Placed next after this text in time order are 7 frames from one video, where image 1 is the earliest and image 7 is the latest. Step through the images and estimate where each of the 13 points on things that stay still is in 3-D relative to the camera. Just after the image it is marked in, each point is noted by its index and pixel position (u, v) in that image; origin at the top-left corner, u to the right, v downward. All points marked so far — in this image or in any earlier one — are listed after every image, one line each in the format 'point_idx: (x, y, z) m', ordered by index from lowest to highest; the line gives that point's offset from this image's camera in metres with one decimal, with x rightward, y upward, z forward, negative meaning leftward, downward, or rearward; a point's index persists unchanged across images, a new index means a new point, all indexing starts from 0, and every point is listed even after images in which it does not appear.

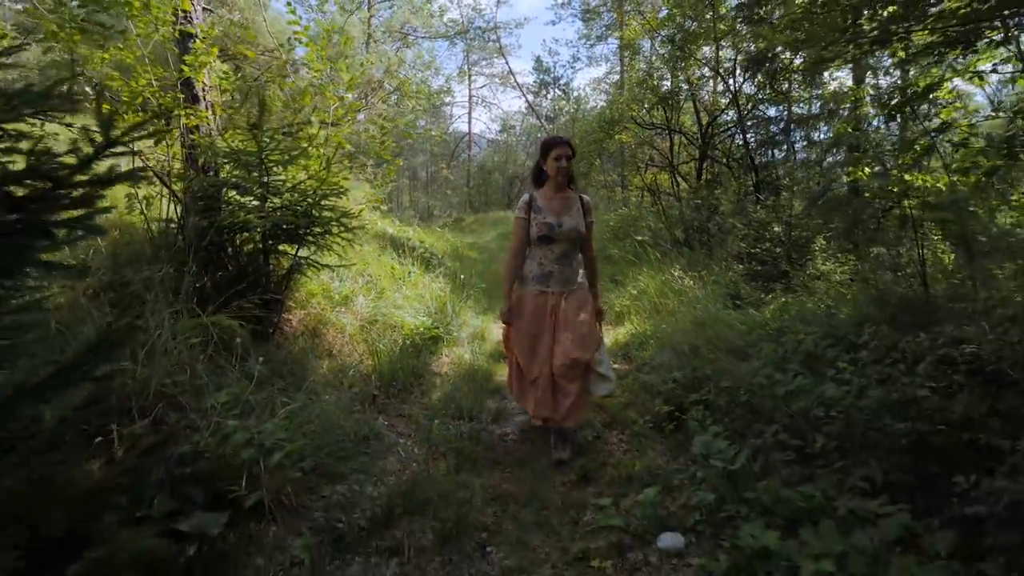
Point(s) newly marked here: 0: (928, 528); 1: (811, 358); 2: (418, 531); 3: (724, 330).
0: (+1.6, -0.9, +2.3) m
1: (+2.0, -0.4, +3.9) m
2: (-0.4, -1.1, +2.8) m
3: (+1.9, -0.4, +5.1) m
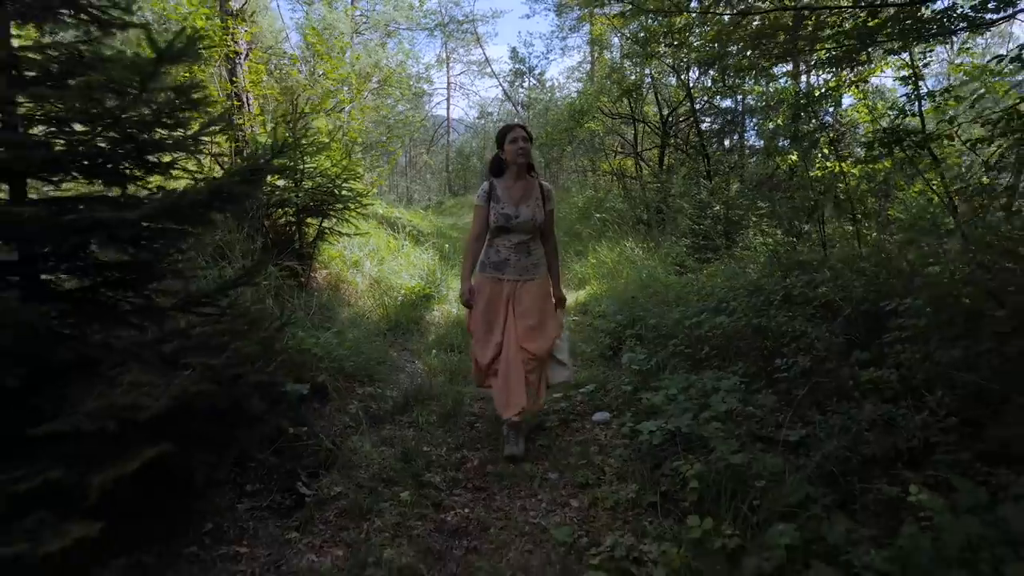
0: (+1.5, -0.6, +3.6) m
1: (+1.8, -0.1, +5.2) m
2: (-0.6, -0.8, +4.0) m
3: (+1.6, 0.0, +6.4) m
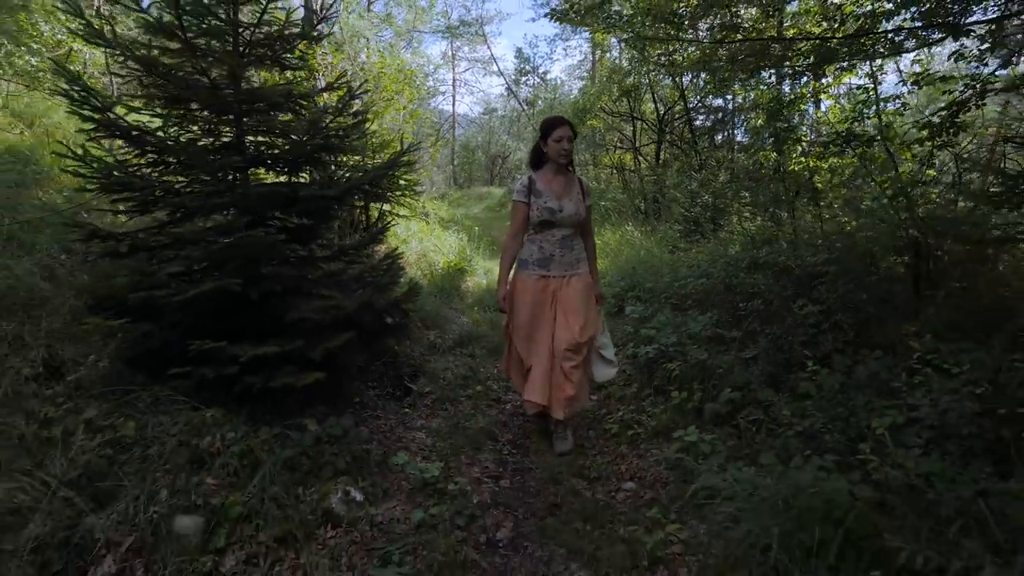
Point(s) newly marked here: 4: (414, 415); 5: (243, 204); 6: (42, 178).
0: (+1.8, -0.3, +5.0) m
1: (+2.1, +0.2, +6.5) m
2: (-0.3, -0.5, +5.3) m
3: (+1.9, +0.3, +7.8) m
4: (-0.7, -0.9, +4.0) m
5: (-1.5, +0.5, +3.2) m
6: (-3.6, +0.9, +4.5) m
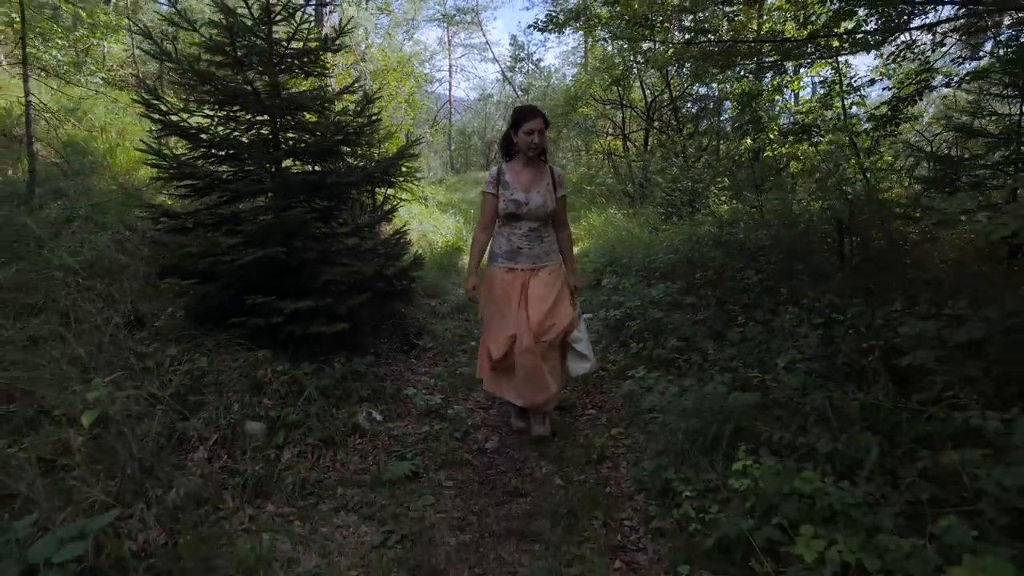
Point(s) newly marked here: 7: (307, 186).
0: (+1.7, 0.0, +5.8) m
1: (+2.0, +0.5, +7.3) m
2: (-0.4, -0.3, +6.2) m
3: (+1.8, +0.7, +8.6) m
4: (-0.8, -0.6, +4.8) m
5: (-1.6, +0.7, +4.0) m
6: (-3.7, +1.1, +5.2) m
7: (-1.4, +0.7, +4.1) m
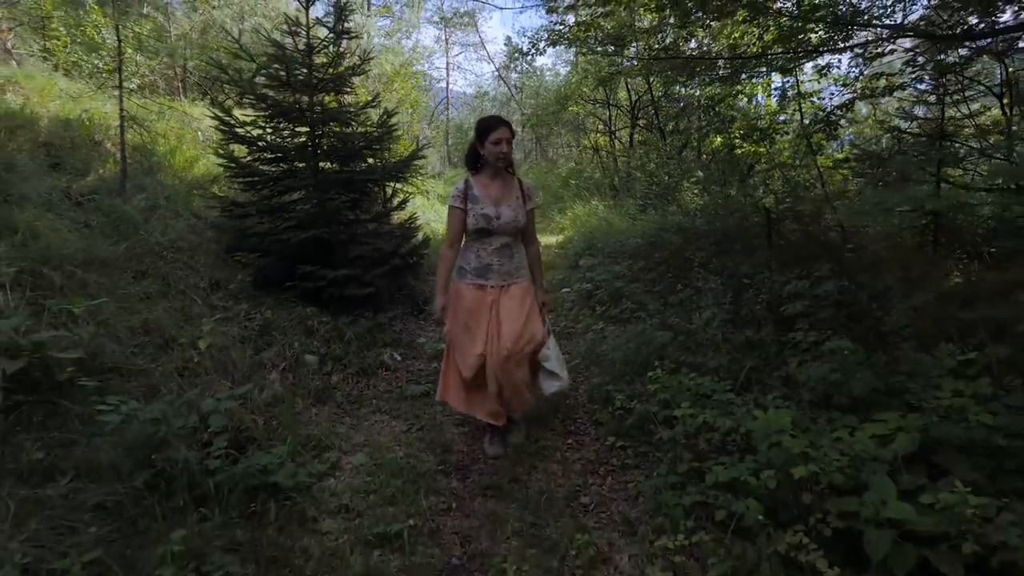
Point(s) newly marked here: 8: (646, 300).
0: (+1.6, +0.2, +7.0) m
1: (+1.8, +0.8, +8.5) m
2: (-0.5, 0.0, +7.3) m
3: (+1.7, +1.0, +9.7) m
4: (-0.9, -0.4, +6.0) m
5: (-1.7, +0.9, +5.2) m
6: (-3.8, +1.4, +6.4) m
7: (-1.5, +0.9, +5.3) m
8: (+1.3, -0.1, +5.7) m
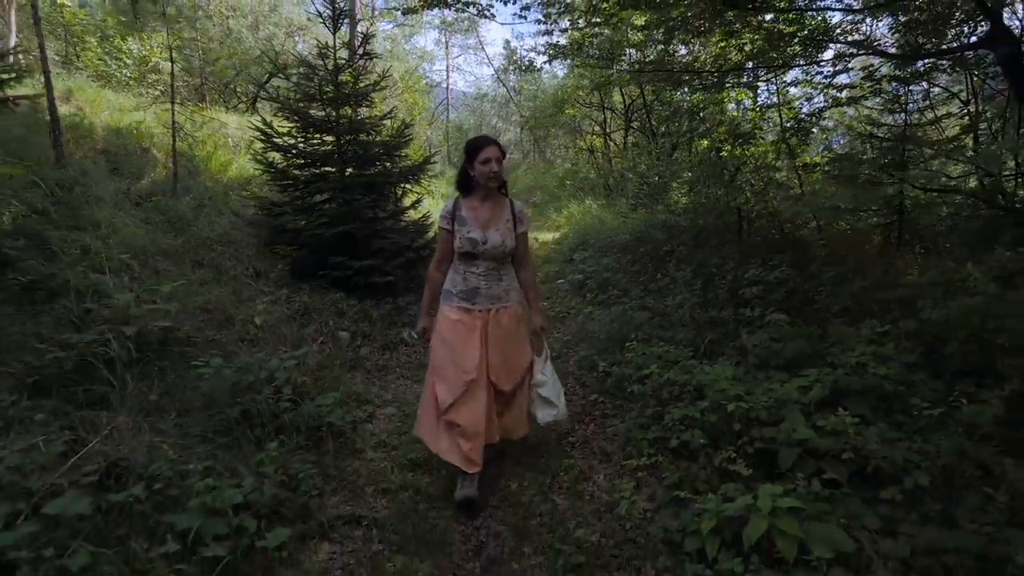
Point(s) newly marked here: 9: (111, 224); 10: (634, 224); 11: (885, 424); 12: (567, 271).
0: (+1.6, +0.4, +7.8) m
1: (+1.8, +0.9, +9.3) m
2: (-0.5, +0.1, +8.2) m
3: (+1.7, +1.1, +10.6) m
4: (-0.9, -0.2, +6.8) m
5: (-1.7, +1.0, +6.0) m
6: (-3.8, +1.5, +7.2) m
7: (-1.5, +1.1, +6.1) m
8: (+1.3, 0.0, +6.5) m
9: (-3.4, +0.6, +5.0) m
10: (+2.0, +1.0, +9.5) m
11: (+2.1, -0.8, +3.3) m
12: (+0.8, +0.2, +8.5) m
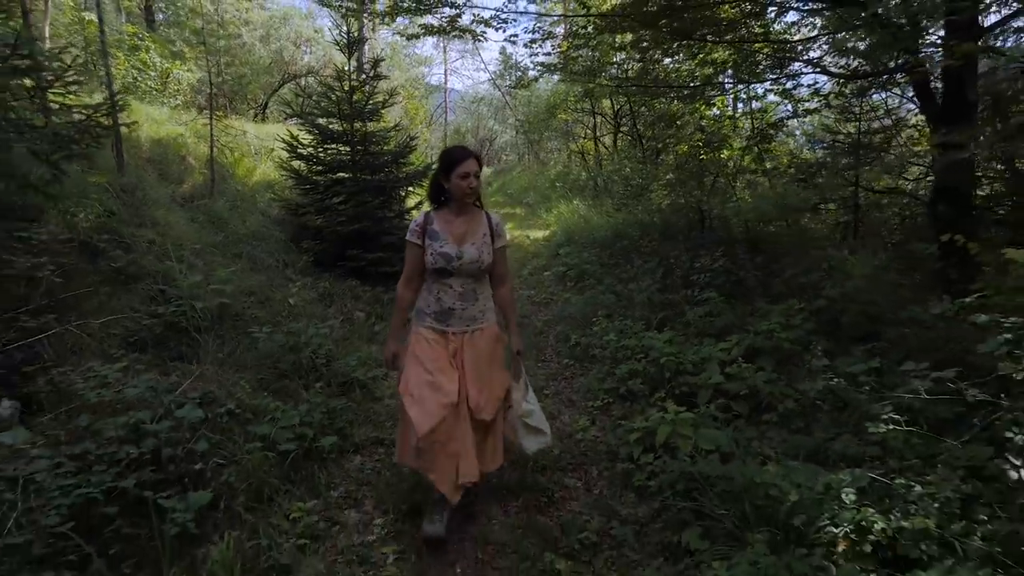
0: (+1.5, +0.5, +8.8) m
1: (+1.7, +1.1, +10.4) m
2: (-0.6, +0.3, +9.2) m
3: (+1.5, +1.2, +11.6) m
4: (-1.0, -0.1, +7.8) m
5: (-1.8, +1.2, +7.0) m
6: (-3.9, +1.6, +8.2) m
7: (-1.7, +1.2, +7.1) m
8: (+1.2, +0.1, +7.6) m
9: (-3.6, +0.7, +6.1) m
10: (+1.8, +1.2, +10.5) m
11: (+2.0, -0.6, +4.3) m
12: (+0.7, +0.4, +9.5) m
